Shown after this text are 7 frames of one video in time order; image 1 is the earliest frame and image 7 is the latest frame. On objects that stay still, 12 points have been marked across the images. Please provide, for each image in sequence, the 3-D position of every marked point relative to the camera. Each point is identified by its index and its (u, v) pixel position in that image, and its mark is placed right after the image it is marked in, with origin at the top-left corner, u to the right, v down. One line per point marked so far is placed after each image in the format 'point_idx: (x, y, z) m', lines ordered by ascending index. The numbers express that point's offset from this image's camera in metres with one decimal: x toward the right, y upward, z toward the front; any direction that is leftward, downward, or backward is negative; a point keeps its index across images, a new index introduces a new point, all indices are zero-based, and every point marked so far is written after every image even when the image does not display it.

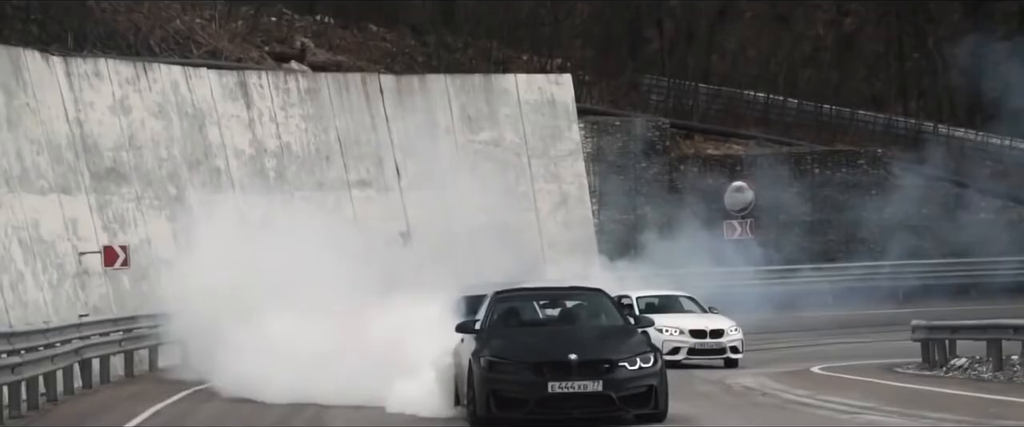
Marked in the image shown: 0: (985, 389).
0: (+3.6, -1.3, +18.5) m
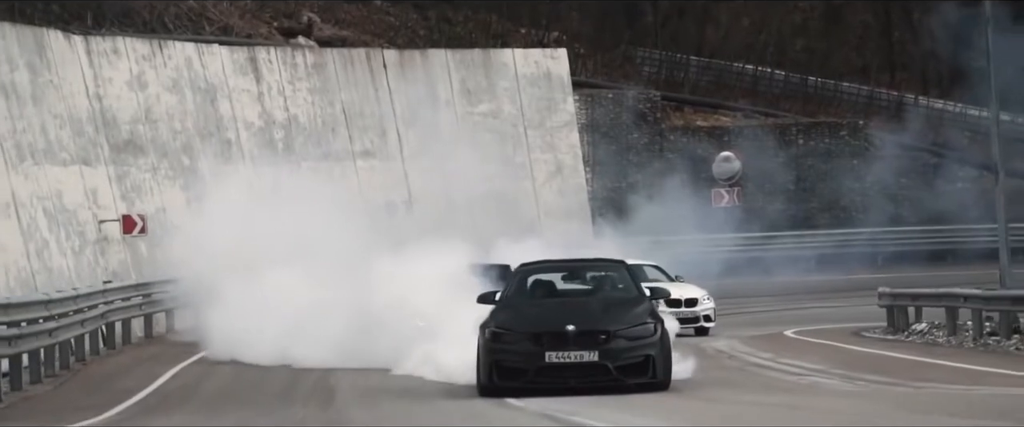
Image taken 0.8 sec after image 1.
0: (+3.5, -1.1, +20.3) m
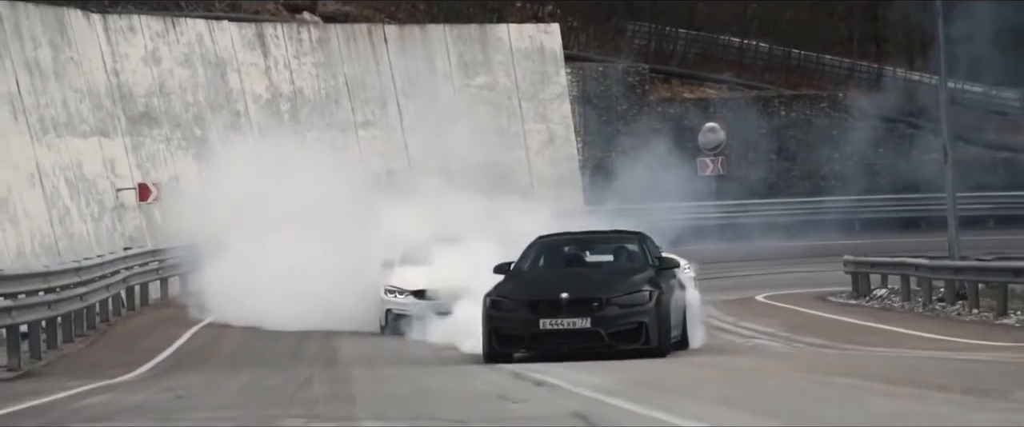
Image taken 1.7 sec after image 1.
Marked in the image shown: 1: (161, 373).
0: (+3.3, -0.9, +22.3) m
1: (-2.1, -1.0, +14.6) m
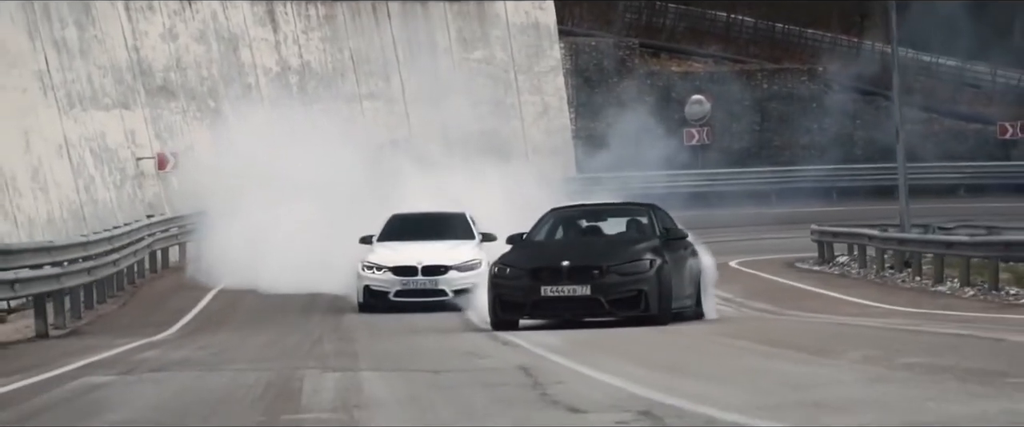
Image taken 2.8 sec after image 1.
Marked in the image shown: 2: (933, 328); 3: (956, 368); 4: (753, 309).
0: (+3.2, -0.7, +24.7) m
1: (-2.2, -0.8, +17.0) m
2: (+2.2, -0.6, +12.4) m
3: (+1.5, -0.5, +7.9) m
4: (+1.9, -0.7, +19.2) m
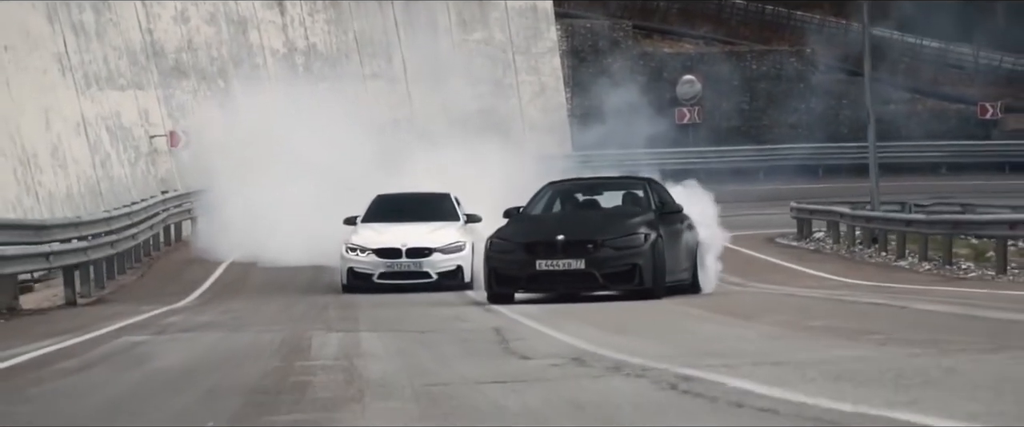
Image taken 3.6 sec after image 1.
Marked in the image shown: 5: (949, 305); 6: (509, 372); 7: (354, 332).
0: (+3.1, -0.5, +26.3) m
1: (-2.3, -0.7, +18.7) m
2: (+2.1, -0.5, +14.1) m
3: (+1.3, -0.4, +9.6) m
4: (+1.8, -0.6, +20.9) m
5: (+2.1, -0.4, +11.9) m
6: (0.0, -0.5, +7.6) m
7: (-0.8, -0.6, +11.6) m
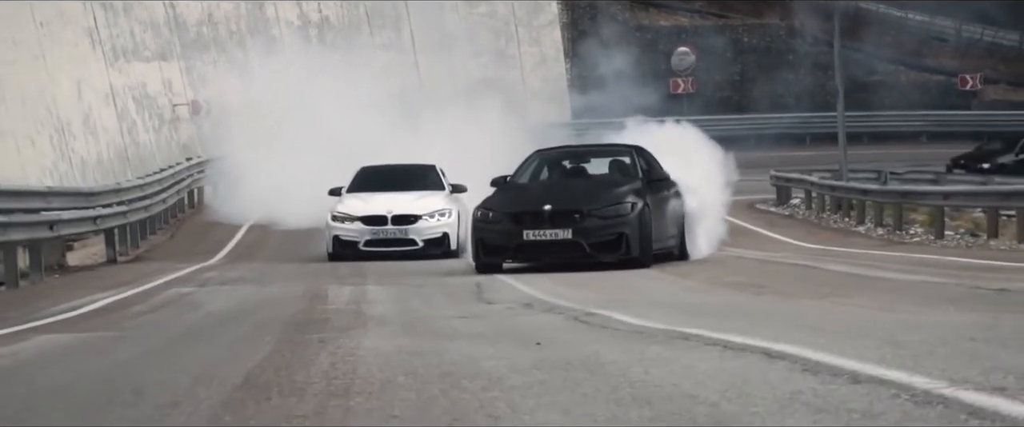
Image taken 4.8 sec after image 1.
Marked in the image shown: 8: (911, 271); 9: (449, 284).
0: (+3.1, -0.1, +28.8) m
1: (-2.4, -0.4, +21.2) m
2: (+2.0, -0.3, +16.6) m
3: (+1.2, -0.3, +12.1) m
4: (+1.7, -0.3, +23.4) m
5: (+2.0, -0.3, +14.3) m
6: (-0.1, -0.4, +10.0) m
7: (-0.9, -0.4, +14.1) m
8: (+2.1, -0.3, +13.0) m
9: (-0.3, -0.4, +13.5) m
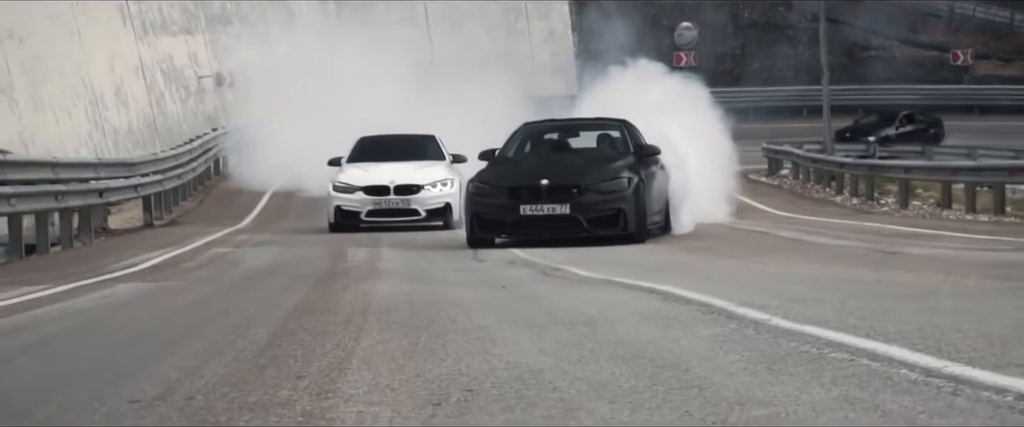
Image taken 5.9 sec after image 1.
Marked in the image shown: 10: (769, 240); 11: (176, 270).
0: (+3.2, +0.3, +30.9) m
1: (-2.4, -0.1, +23.3) m
2: (+1.9, -0.1, +18.7) m
3: (+1.2, -0.2, +14.2) m
4: (+1.7, 0.0, +25.5) m
5: (+2.0, -0.1, +16.5) m
6: (-0.2, -0.3, +12.2) m
7: (-0.9, -0.2, +16.2) m
8: (+2.0, -0.2, +15.1) m
9: (-0.4, -0.2, +15.7) m
10: (+1.7, -0.2, +15.6) m
11: (-1.8, -0.3, +13.4) m
